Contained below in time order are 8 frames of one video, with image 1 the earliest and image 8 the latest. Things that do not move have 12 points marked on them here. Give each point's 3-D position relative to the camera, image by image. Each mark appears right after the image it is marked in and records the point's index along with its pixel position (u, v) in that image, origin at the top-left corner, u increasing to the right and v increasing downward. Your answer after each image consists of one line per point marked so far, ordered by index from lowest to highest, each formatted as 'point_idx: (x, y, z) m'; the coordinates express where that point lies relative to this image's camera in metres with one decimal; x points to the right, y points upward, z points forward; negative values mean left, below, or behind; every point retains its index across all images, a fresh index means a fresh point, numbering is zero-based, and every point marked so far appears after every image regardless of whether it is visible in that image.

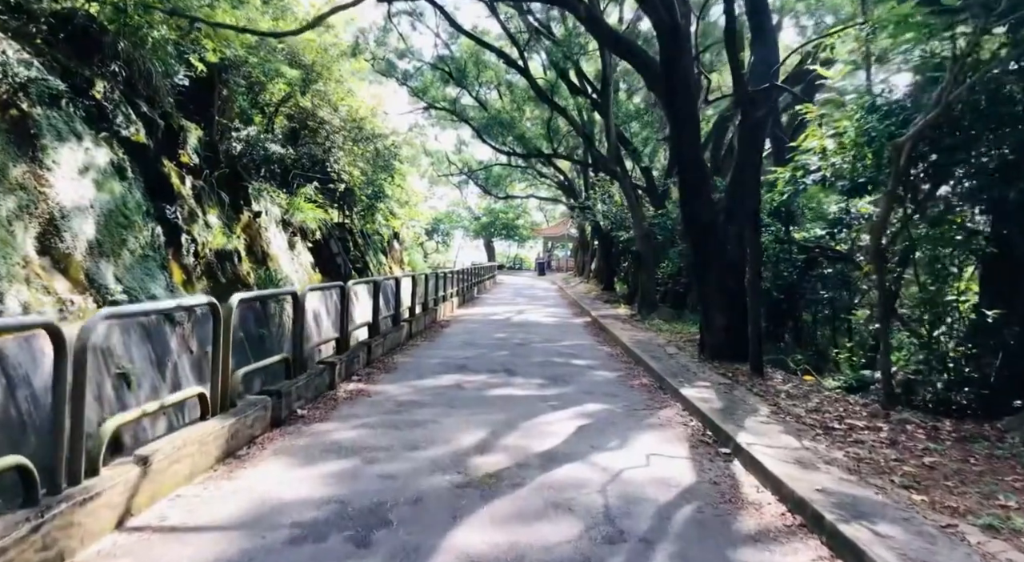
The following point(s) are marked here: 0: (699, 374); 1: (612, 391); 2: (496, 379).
0: (+2.3, -1.1, +7.1) m
1: (+1.1, -1.2, +6.5) m
2: (-0.2, -1.2, +7.0) m
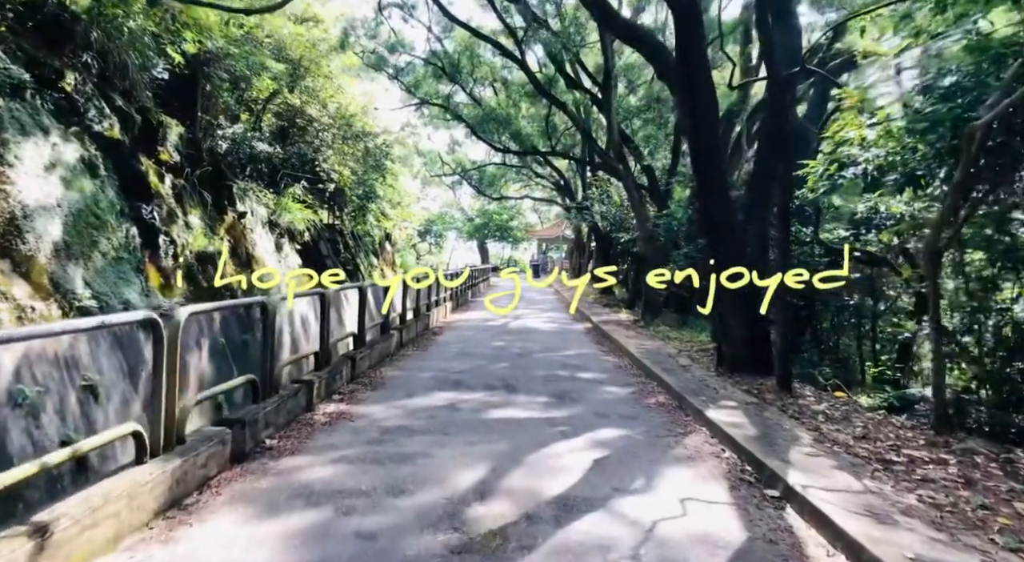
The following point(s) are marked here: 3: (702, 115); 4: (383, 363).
0: (+2.3, -1.2, +6.4) m
1: (+1.1, -1.3, +5.8) m
2: (-0.2, -1.3, +6.3) m
3: (+2.5, +2.1, +7.6) m
4: (-1.8, -1.2, +8.5) m
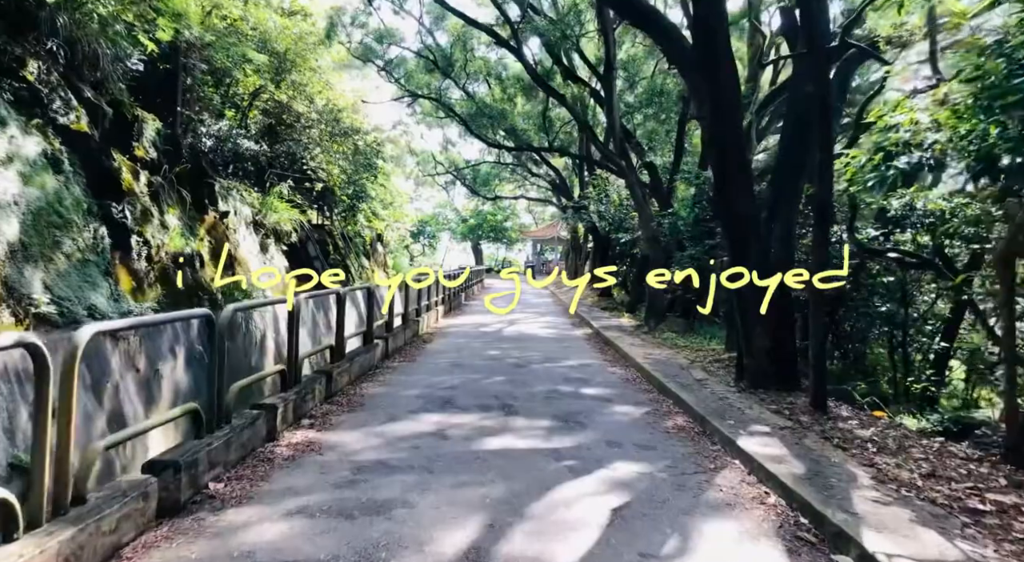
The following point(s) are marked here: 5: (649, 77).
0: (+2.3, -1.3, +5.6) m
1: (+1.1, -1.4, +5.0) m
2: (-0.2, -1.3, +5.5) m
3: (+2.5, +2.1, +6.8) m
4: (-1.9, -1.3, +7.6) m
5: (+3.8, +5.6, +16.4) m
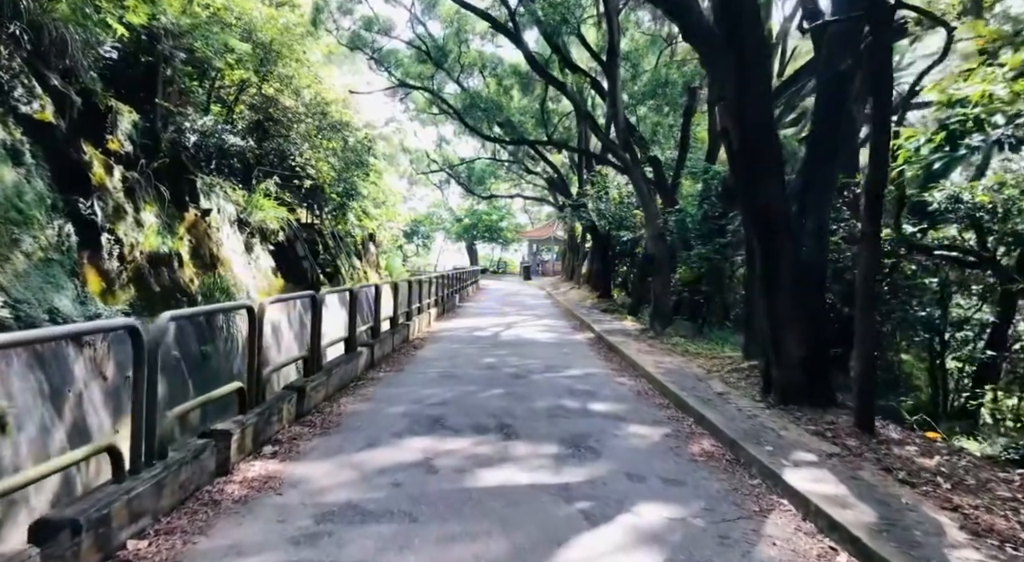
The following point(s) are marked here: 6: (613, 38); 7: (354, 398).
0: (+2.2, -1.3, +4.8) m
1: (+1.1, -1.4, +4.2) m
2: (-0.2, -1.3, +4.7) m
3: (+2.5, +2.1, +6.0) m
4: (-1.9, -1.3, +6.8) m
5: (+3.7, +5.6, +15.6) m
6: (+2.1, +5.0, +12.2) m
7: (-1.7, -1.3, +6.5) m
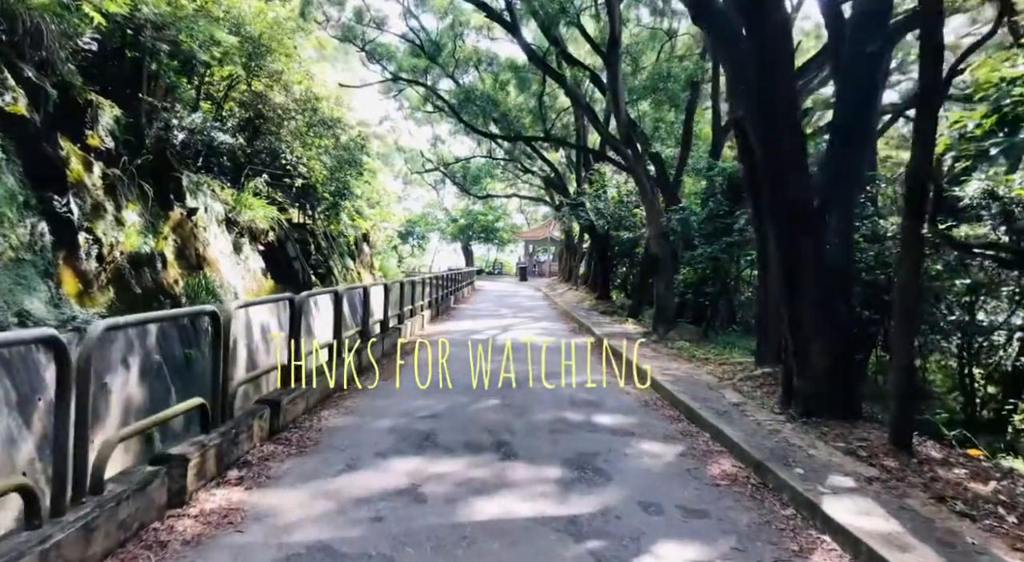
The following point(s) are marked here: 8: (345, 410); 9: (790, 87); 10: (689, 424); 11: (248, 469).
0: (+2.2, -1.3, +4.3) m
1: (+1.1, -1.4, +3.7) m
2: (-0.2, -1.3, +4.1) m
3: (+2.4, +2.0, +5.5) m
4: (-1.9, -1.3, +6.3) m
5: (+3.6, +5.6, +15.1) m
6: (+2.0, +5.0, +11.7) m
7: (-1.8, -1.3, +5.9) m
8: (-1.7, -1.3, +6.0) m
9: (+2.6, +1.8, +5.6) m
10: (+1.7, -1.4, +5.6) m
11: (-1.9, -1.3, +4.2) m
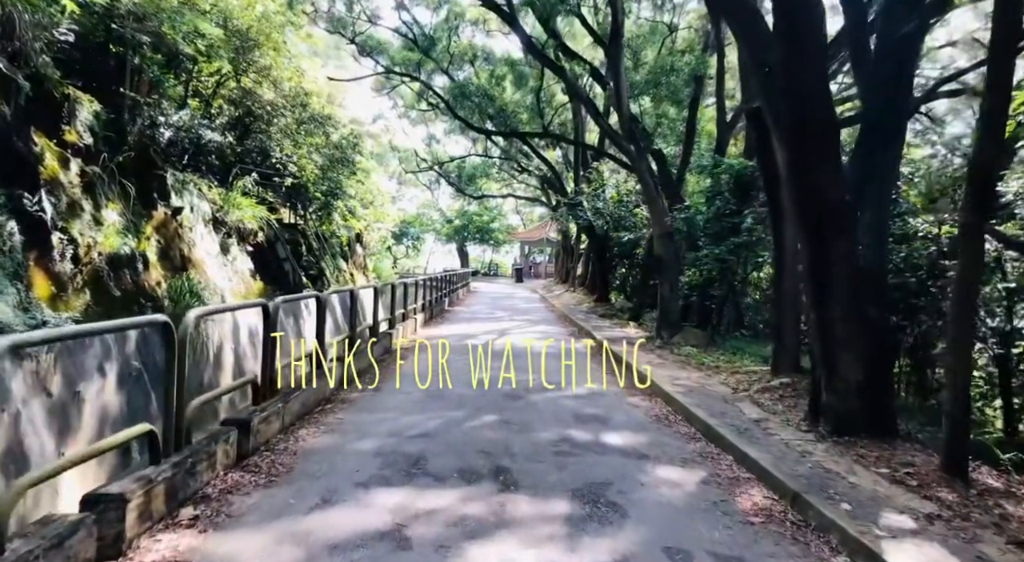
0: (+2.2, -1.3, +3.7) m
1: (+1.1, -1.4, +3.1) m
2: (-0.2, -1.4, +3.6) m
3: (+2.4, +2.0, +5.0) m
4: (-1.9, -1.3, +5.7) m
5: (+3.5, +5.5, +14.6) m
6: (+2.0, +5.0, +11.2) m
7: (-1.8, -1.3, +5.4) m
8: (-1.7, -1.3, +5.4) m
9: (+2.6, +1.8, +5.0) m
10: (+1.7, -1.4, +5.1) m
11: (-1.9, -1.4, +3.6) m
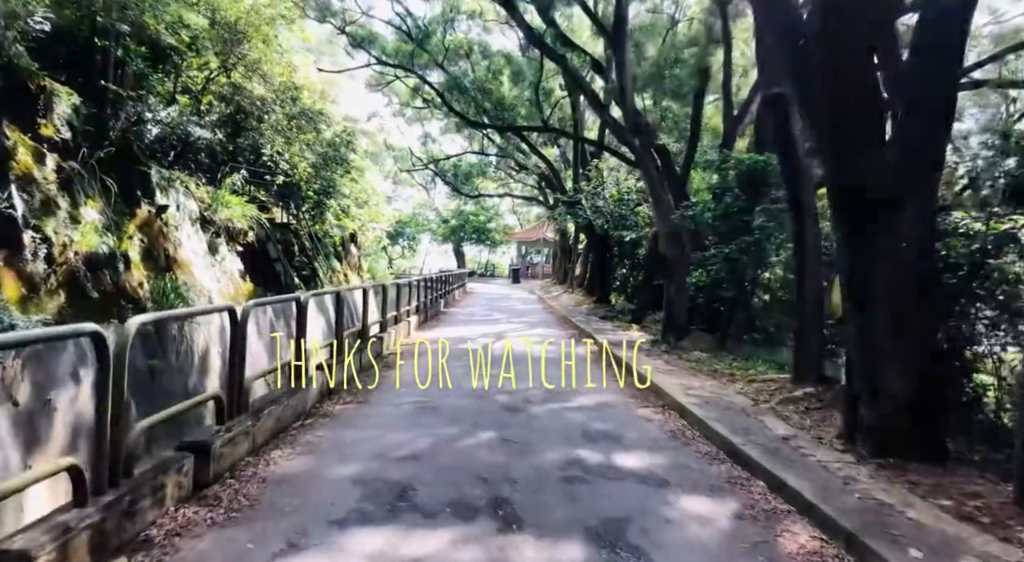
0: (+2.3, -1.3, +3.1) m
1: (+1.1, -1.4, +2.5) m
2: (-0.2, -1.4, +3.0) m
3: (+2.4, +2.0, +4.4) m
4: (-1.9, -1.3, +5.1) m
5: (+3.5, +5.5, +14.1) m
6: (+1.9, +5.0, +10.6) m
7: (-1.8, -1.4, +4.8) m
8: (-1.7, -1.4, +4.8) m
9: (+2.6, +1.8, +4.5) m
10: (+1.7, -1.4, +4.5) m
11: (-1.8, -1.4, +3.0) m
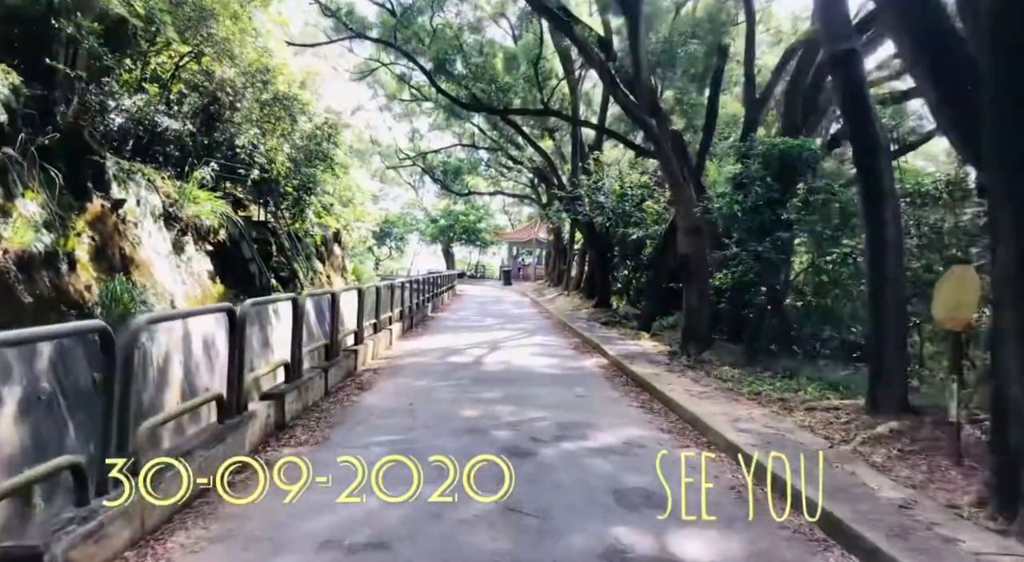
0: (+2.3, -1.4, +1.7) m
1: (+1.2, -1.5, +1.1) m
2: (-0.1, -1.4, +1.5) m
3: (+2.5, +2.0, +3.0) m
4: (-1.9, -1.4, +3.6) m
5: (+3.4, +5.5, +12.7) m
6: (+1.9, +4.9, +9.2) m
7: (-1.7, -1.4, +3.3) m
8: (-1.6, -1.4, +3.3) m
9: (+2.6, +1.8, +3.1) m
10: (+1.8, -1.4, +3.1) m
11: (-1.8, -1.4, +1.5) m
